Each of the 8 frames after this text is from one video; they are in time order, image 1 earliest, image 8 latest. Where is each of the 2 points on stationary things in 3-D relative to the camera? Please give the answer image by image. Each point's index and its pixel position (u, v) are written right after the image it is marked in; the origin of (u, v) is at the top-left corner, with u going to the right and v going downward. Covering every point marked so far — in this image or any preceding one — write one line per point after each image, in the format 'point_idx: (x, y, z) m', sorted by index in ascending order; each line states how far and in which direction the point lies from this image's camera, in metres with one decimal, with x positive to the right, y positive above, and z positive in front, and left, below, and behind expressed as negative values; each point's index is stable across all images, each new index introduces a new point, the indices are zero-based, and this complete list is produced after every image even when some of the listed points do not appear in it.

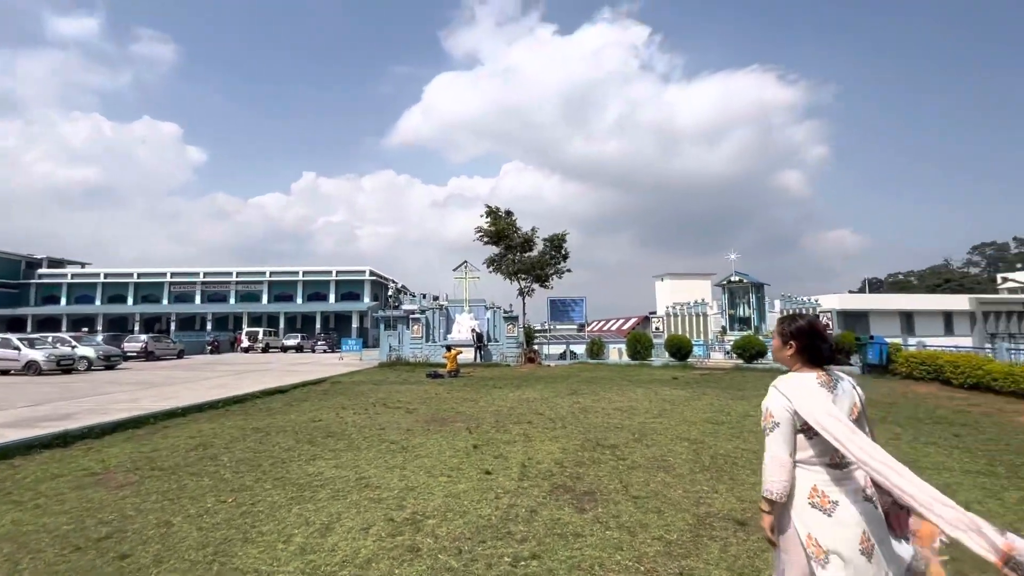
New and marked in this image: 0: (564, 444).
0: (+0.7, -2.2, +6.7) m
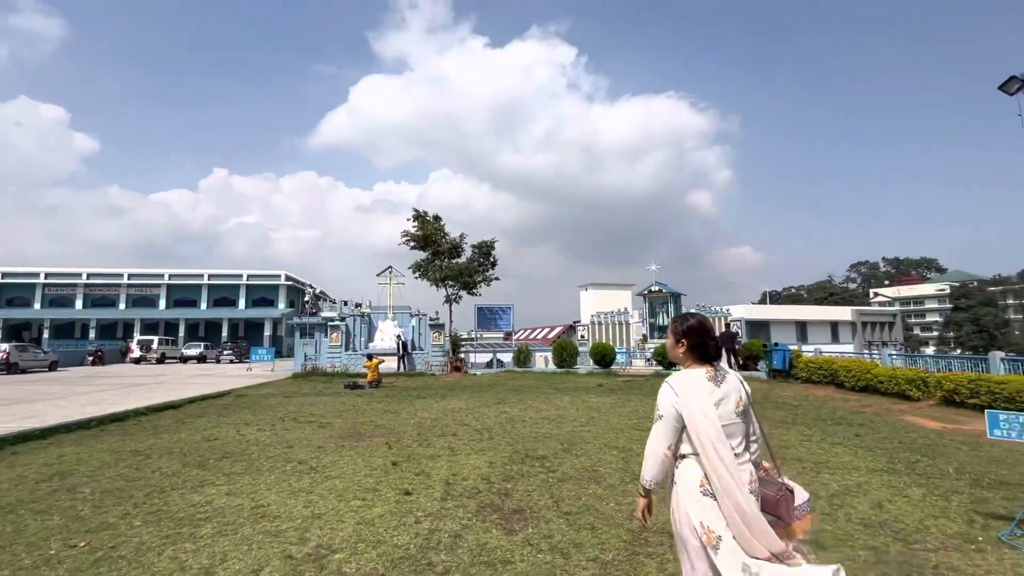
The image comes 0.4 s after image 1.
0: (-0.3, -2.2, +6.3) m
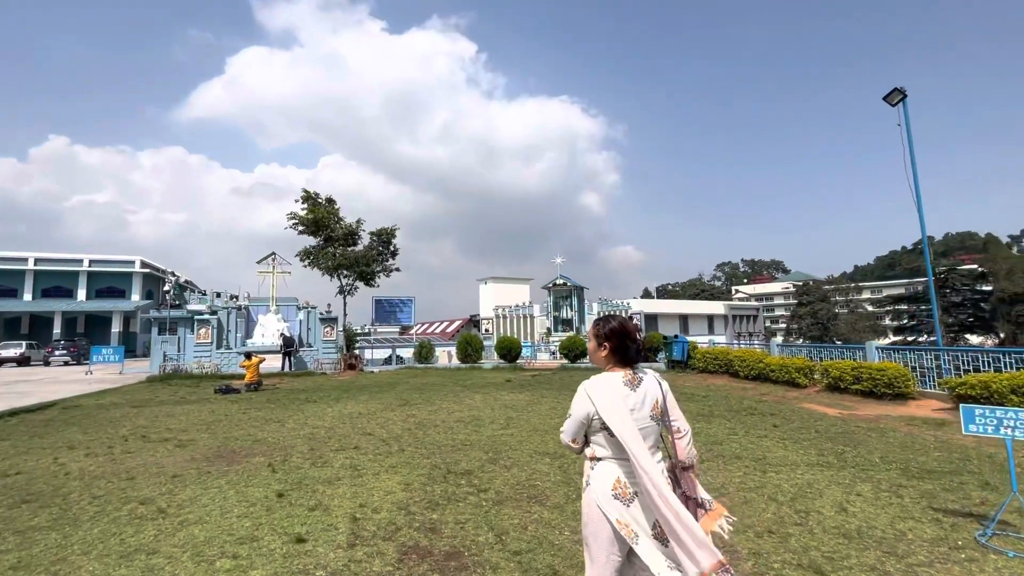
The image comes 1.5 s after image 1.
0: (-1.2, -2.1, +5.3) m
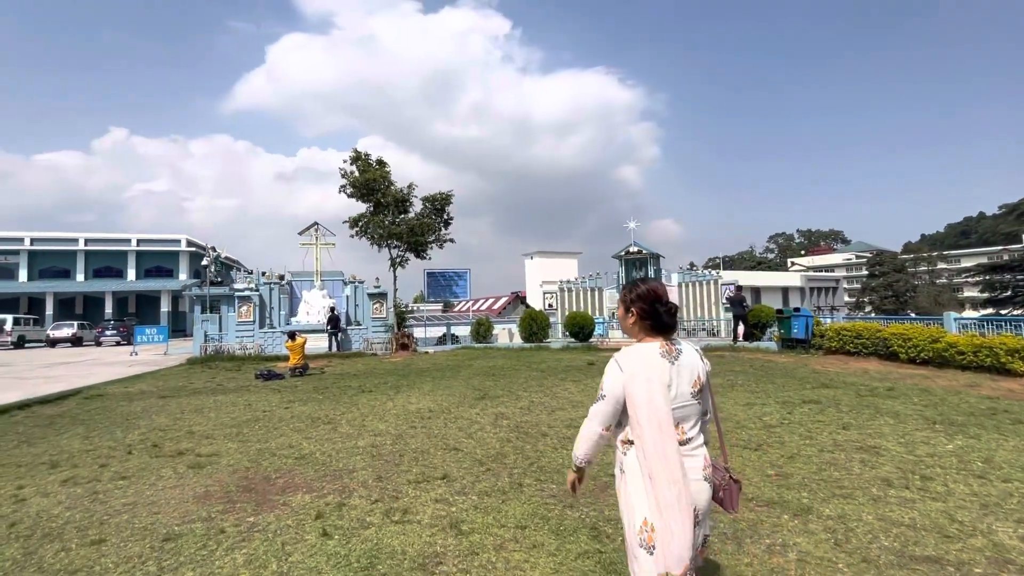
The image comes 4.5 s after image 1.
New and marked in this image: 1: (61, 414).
0: (+0.3, -1.6, +2.9) m
1: (-7.6, -2.1, +8.1) m
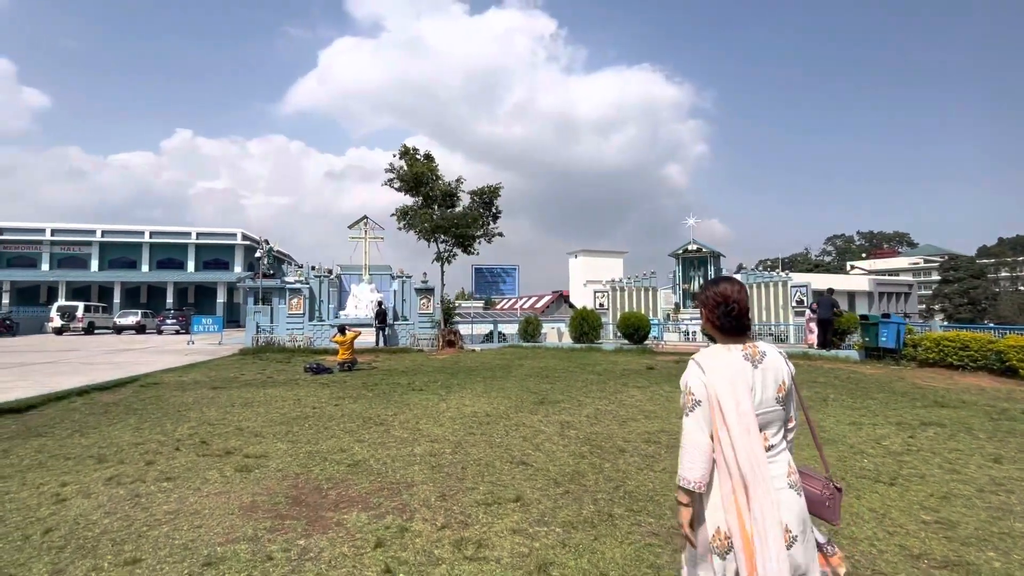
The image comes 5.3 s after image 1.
0: (+0.8, -1.6, +2.2) m
1: (-6.6, -1.9, +8.1) m
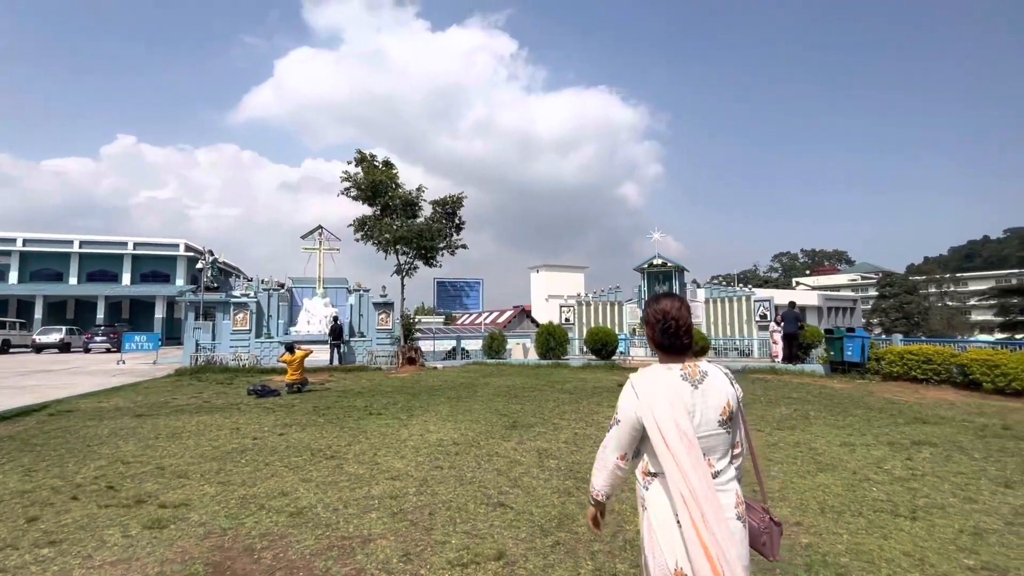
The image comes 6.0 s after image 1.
0: (+0.8, -1.6, +1.6) m
1: (-7.1, -2.1, +6.8) m
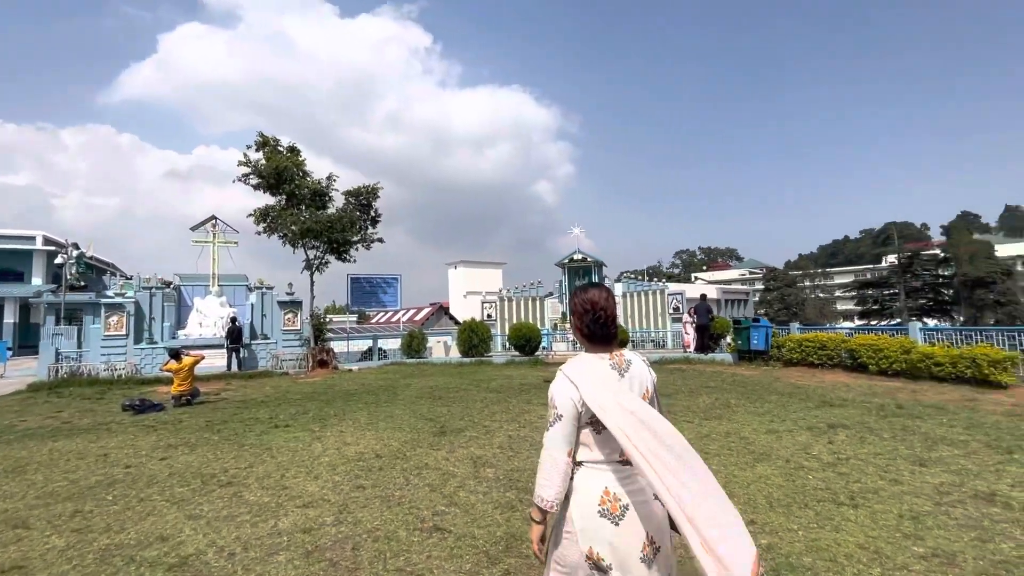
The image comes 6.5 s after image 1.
0: (+0.8, -1.6, +1.3) m
1: (-7.9, -2.1, +5.1) m
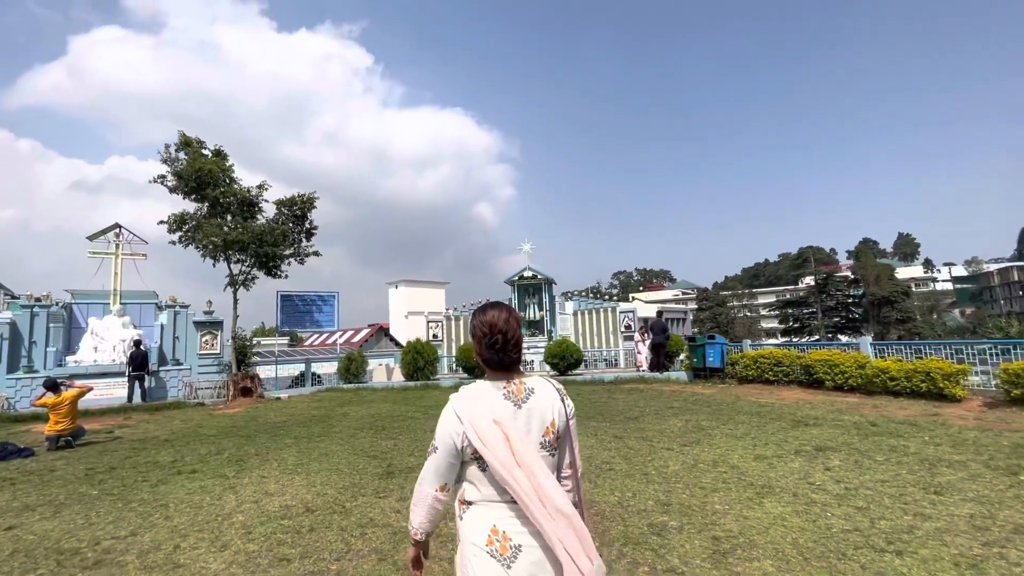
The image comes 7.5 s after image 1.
0: (+0.9, -1.5, +0.5) m
1: (-8.1, -2.2, +3.2) m
